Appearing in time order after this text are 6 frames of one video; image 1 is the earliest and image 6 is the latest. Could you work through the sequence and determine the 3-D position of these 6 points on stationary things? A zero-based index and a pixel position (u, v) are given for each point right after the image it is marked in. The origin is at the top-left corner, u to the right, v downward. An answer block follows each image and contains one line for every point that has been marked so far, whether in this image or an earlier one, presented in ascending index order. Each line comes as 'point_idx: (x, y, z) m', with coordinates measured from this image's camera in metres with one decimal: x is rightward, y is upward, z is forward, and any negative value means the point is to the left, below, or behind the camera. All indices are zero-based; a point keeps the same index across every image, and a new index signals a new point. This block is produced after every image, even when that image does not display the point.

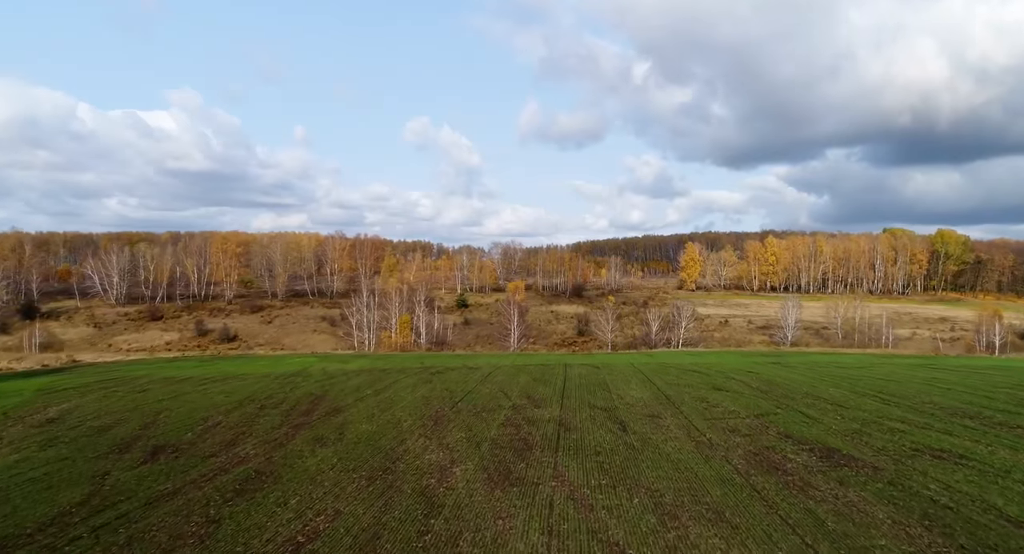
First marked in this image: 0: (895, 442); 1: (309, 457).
0: (+13.5, -5.8, +18.6) m
1: (-6.8, -6.0, +17.7) m
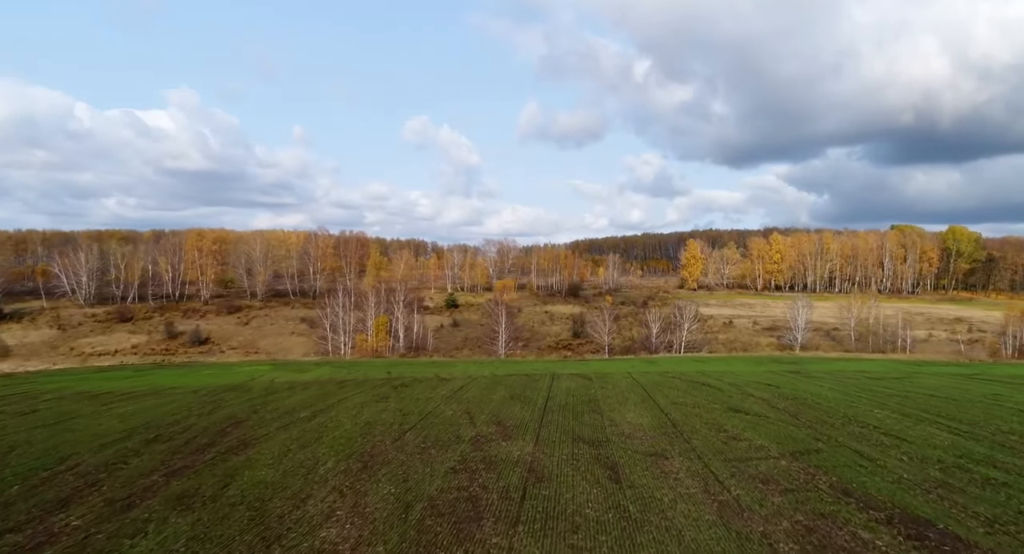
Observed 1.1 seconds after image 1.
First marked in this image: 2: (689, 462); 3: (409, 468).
0: (+12.0, -5.6, +12.9) m
1: (-8.2, -5.8, +12.0) m
2: (+5.5, -5.8, +16.6) m
3: (-3.2, -5.9, +16.5) m
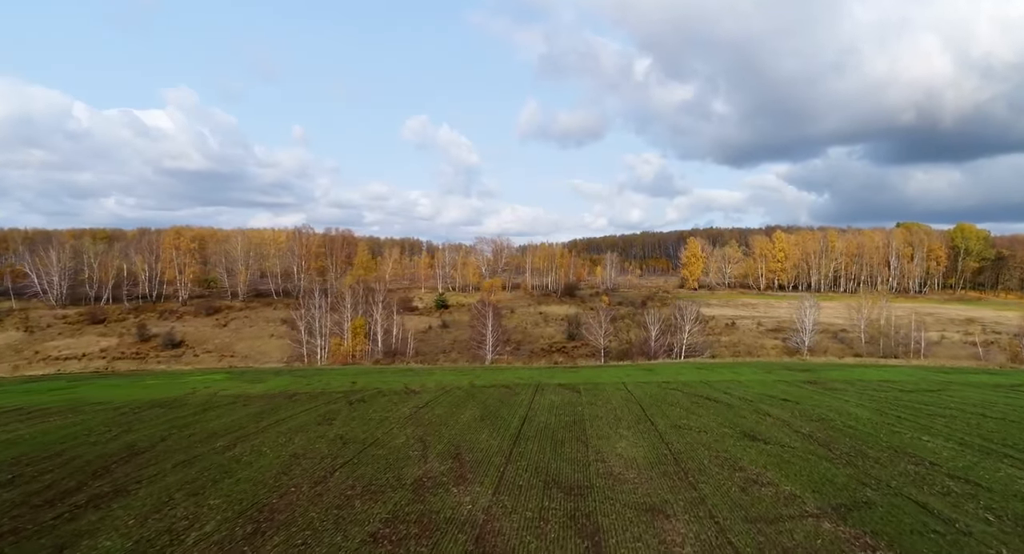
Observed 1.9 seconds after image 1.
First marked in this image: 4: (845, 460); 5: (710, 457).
0: (+10.7, -5.4, +8.5) m
1: (-9.5, -5.7, +7.5) m
2: (+4.2, -5.7, +12.1) m
3: (-4.5, -5.8, +12.0) m
4: (+10.4, -5.7, +16.5) m
5: (+6.4, -5.8, +17.0) m
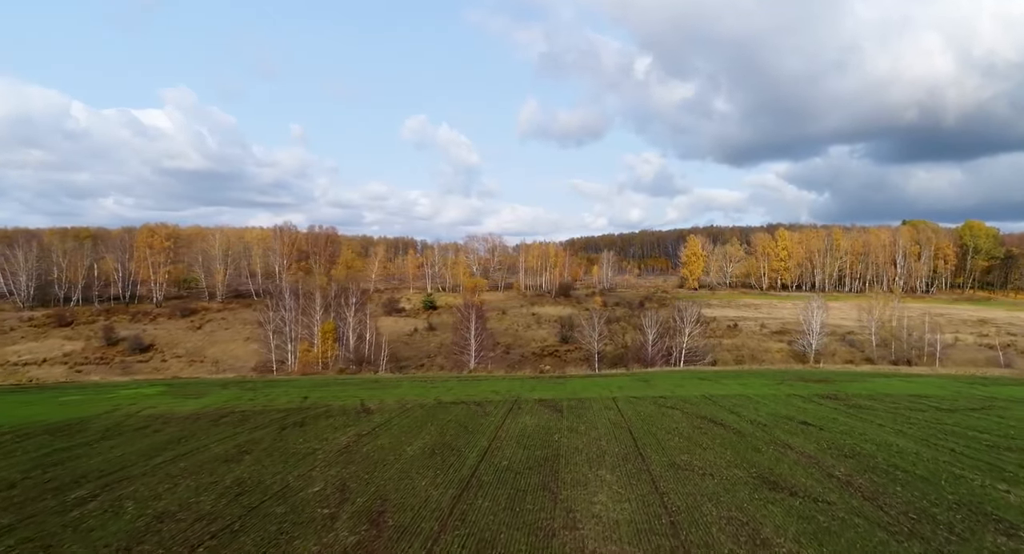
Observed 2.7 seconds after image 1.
0: (+9.3, -5.4, +3.9) m
1: (-11.0, -5.7, +3.0) m
2: (+2.7, -5.6, +7.6) m
3: (-6.0, -5.8, +7.4) m
4: (+8.9, -5.6, +12.0) m
5: (+4.9, -5.7, +12.5) m
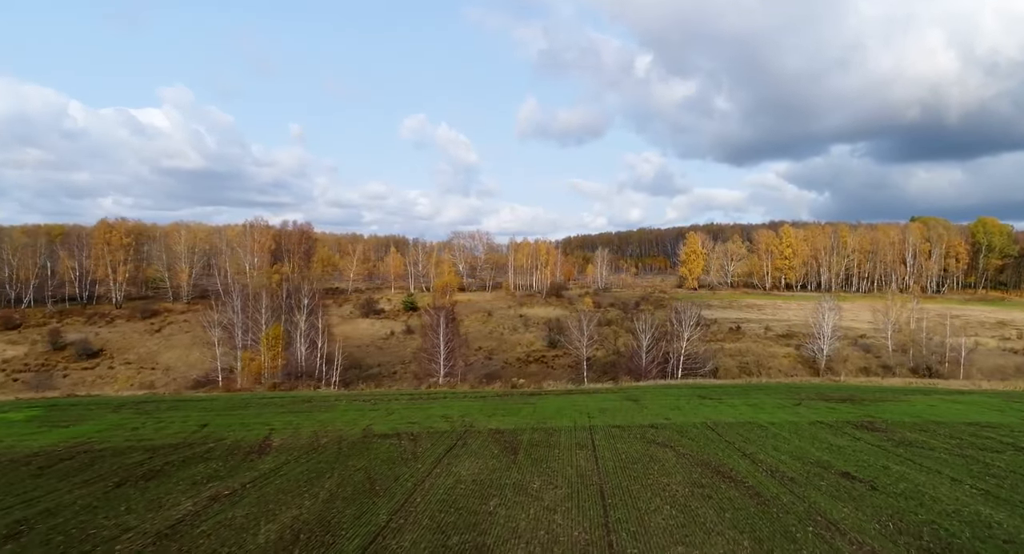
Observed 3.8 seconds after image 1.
0: (+7.0, -5.3, -2.4) m
1: (-13.2, -5.6, -3.4) m
2: (+0.5, -5.5, +1.2) m
3: (-8.2, -5.7, +1.1) m
4: (+6.7, -5.5, +5.6) m
5: (+2.7, -5.6, +6.1) m
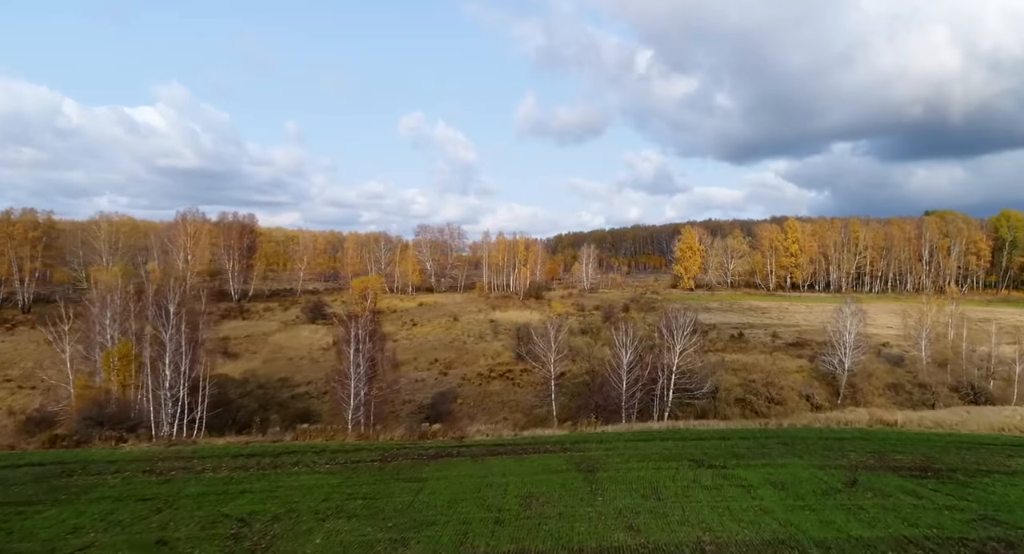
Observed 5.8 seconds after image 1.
0: (+2.9, -5.3, -13.7) m
1: (-17.4, -5.6, -14.7) m
2: (-3.6, -5.5, -10.1) m
3: (-12.4, -5.7, -10.2) m
4: (+2.5, -5.5, -5.7) m
5: (-1.5, -5.6, -5.2) m
